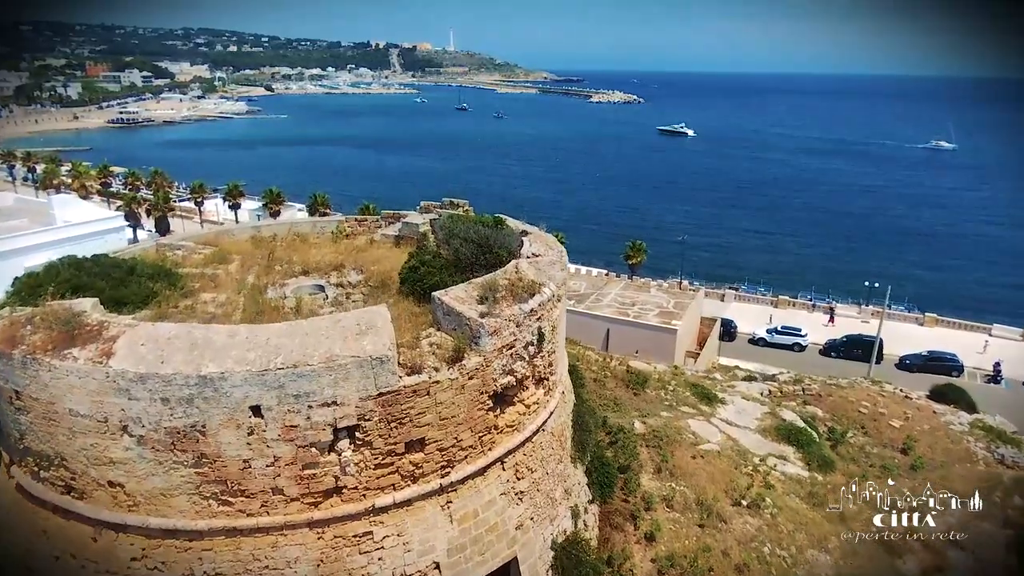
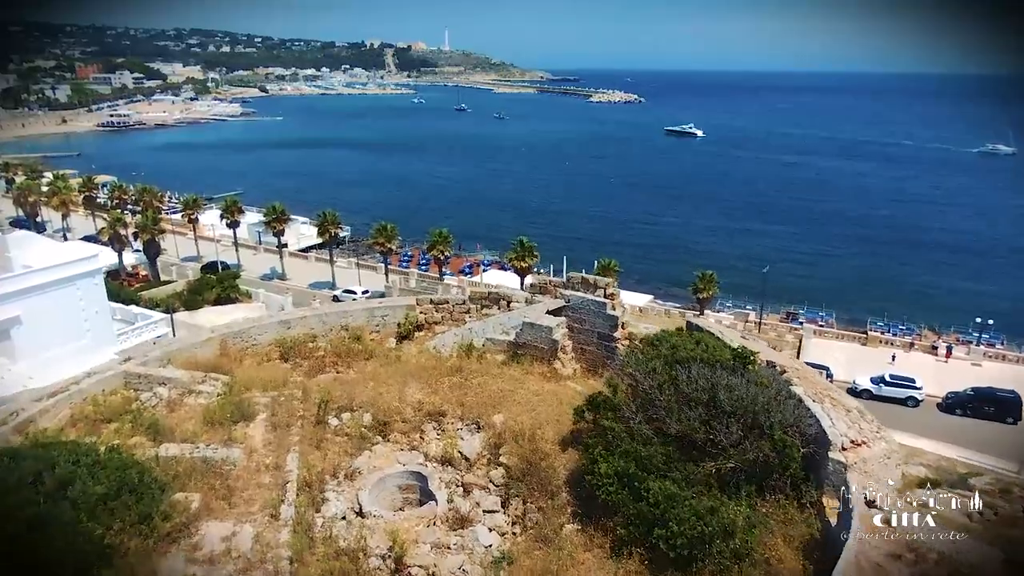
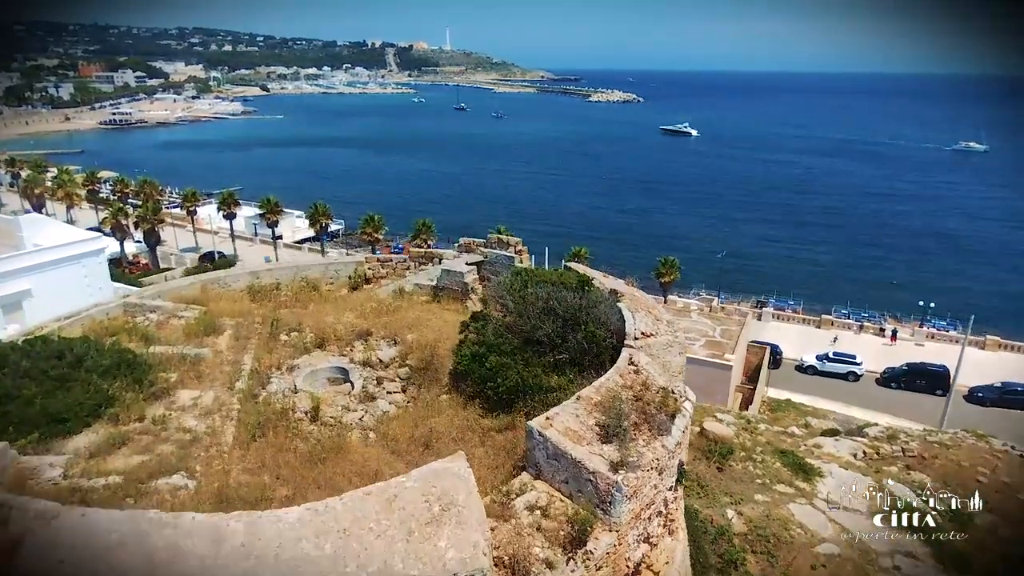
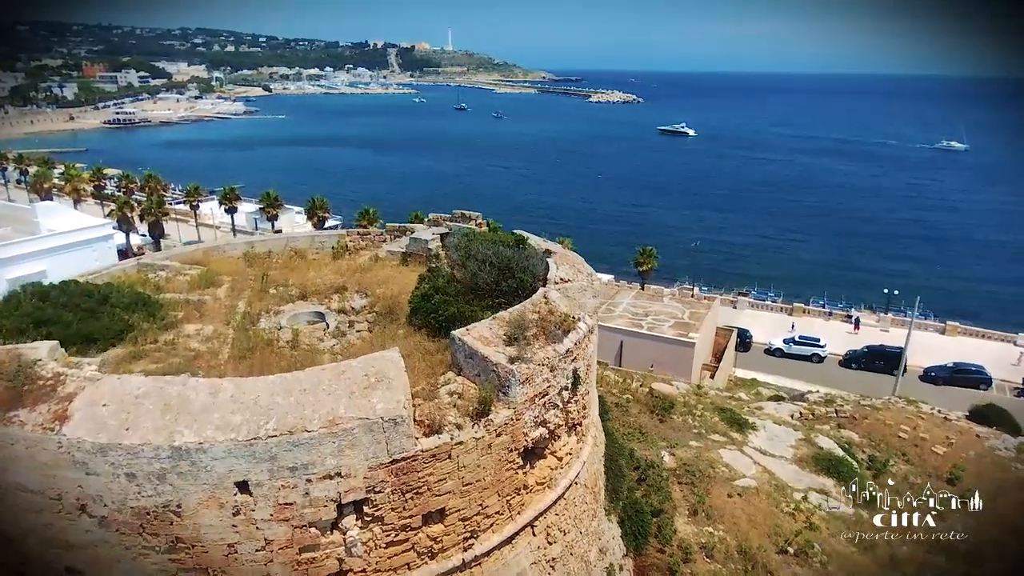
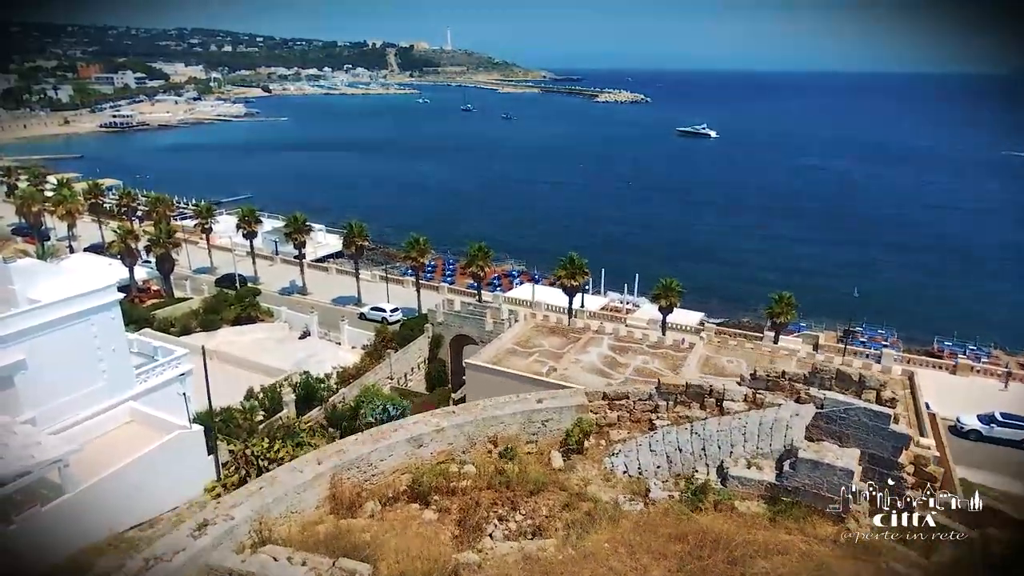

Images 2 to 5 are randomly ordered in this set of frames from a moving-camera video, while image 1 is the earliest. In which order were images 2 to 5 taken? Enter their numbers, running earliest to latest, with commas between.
4, 3, 2, 5
